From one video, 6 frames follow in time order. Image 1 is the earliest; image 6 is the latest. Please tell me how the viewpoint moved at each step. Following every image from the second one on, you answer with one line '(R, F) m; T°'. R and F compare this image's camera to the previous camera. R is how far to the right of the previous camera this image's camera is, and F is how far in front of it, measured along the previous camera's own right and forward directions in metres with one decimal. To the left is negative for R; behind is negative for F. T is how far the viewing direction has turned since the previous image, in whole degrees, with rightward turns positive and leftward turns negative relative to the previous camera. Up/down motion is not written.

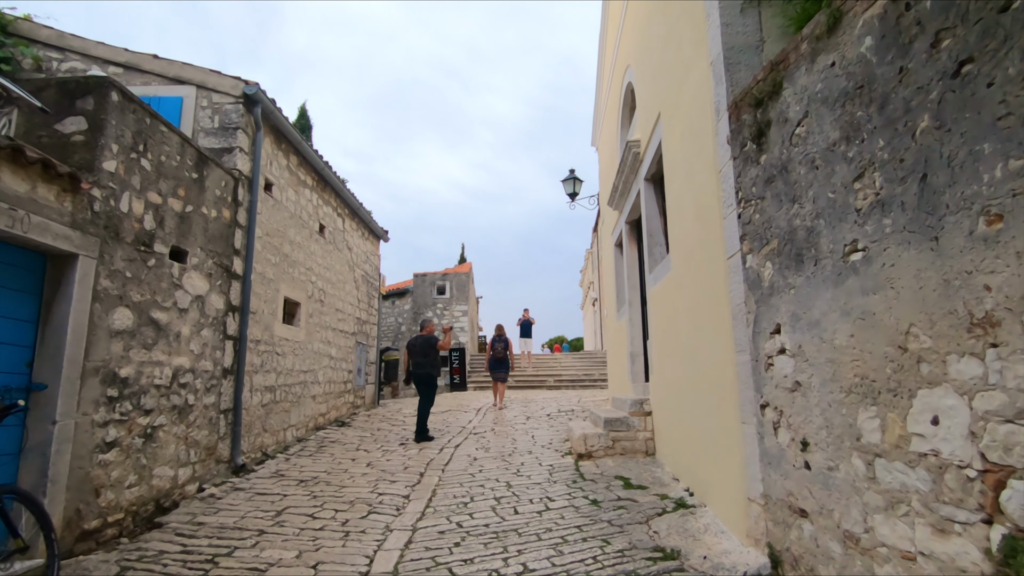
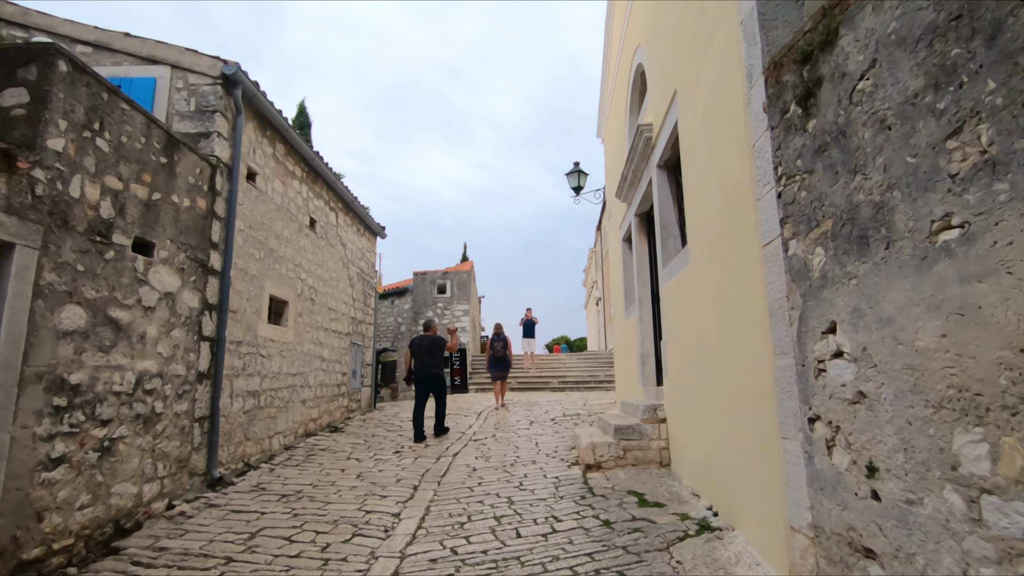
(0.0, +0.4) m; 0°
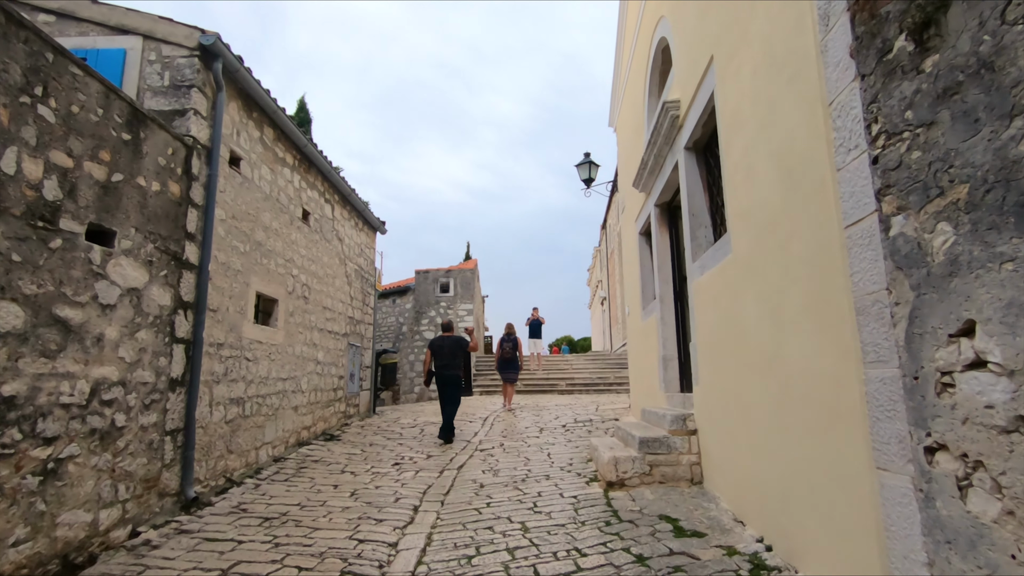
(-0.1, +0.5) m; 0°
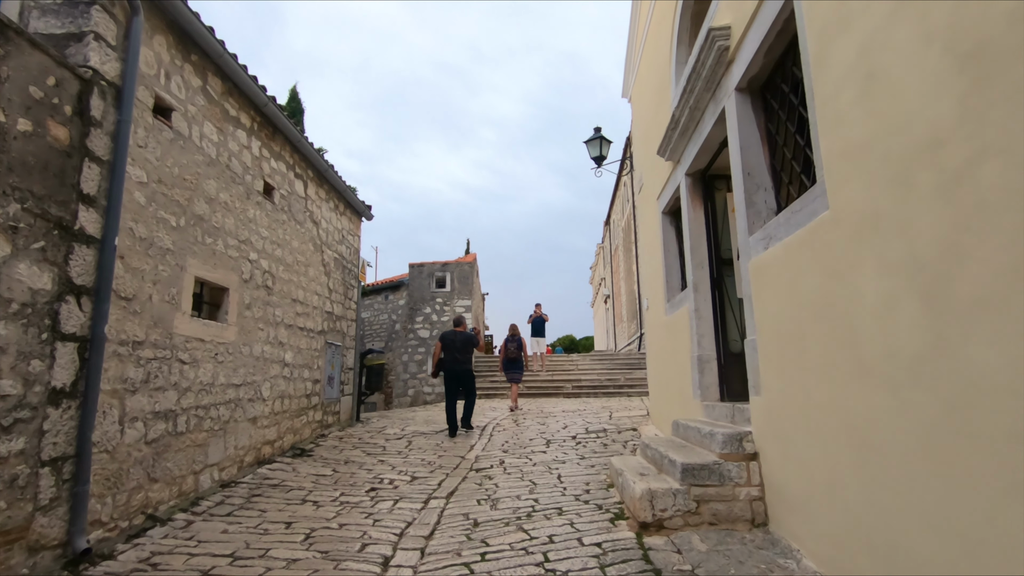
(0.0, +1.0) m; 0°
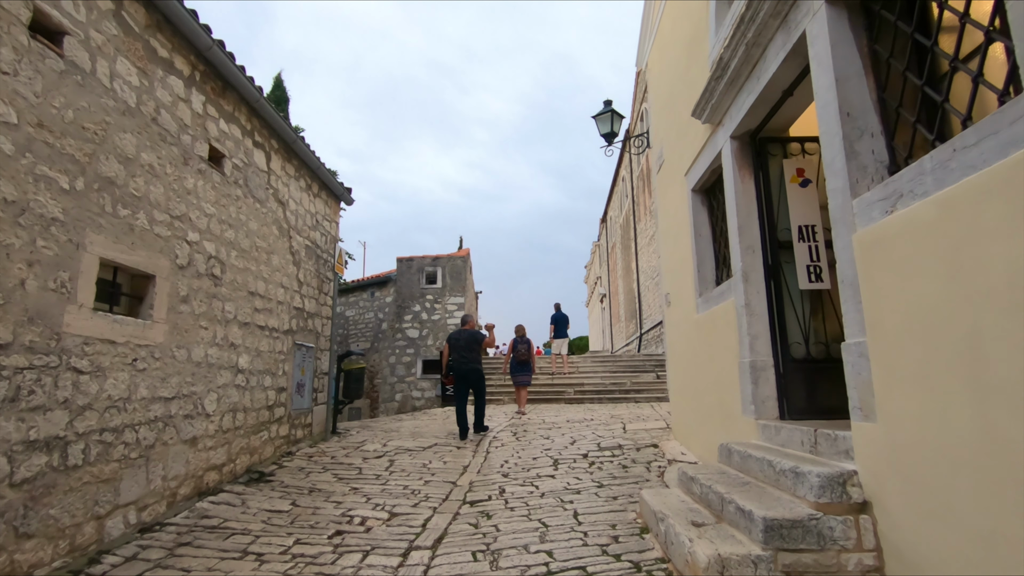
(-0.1, +1.0) m; +1°
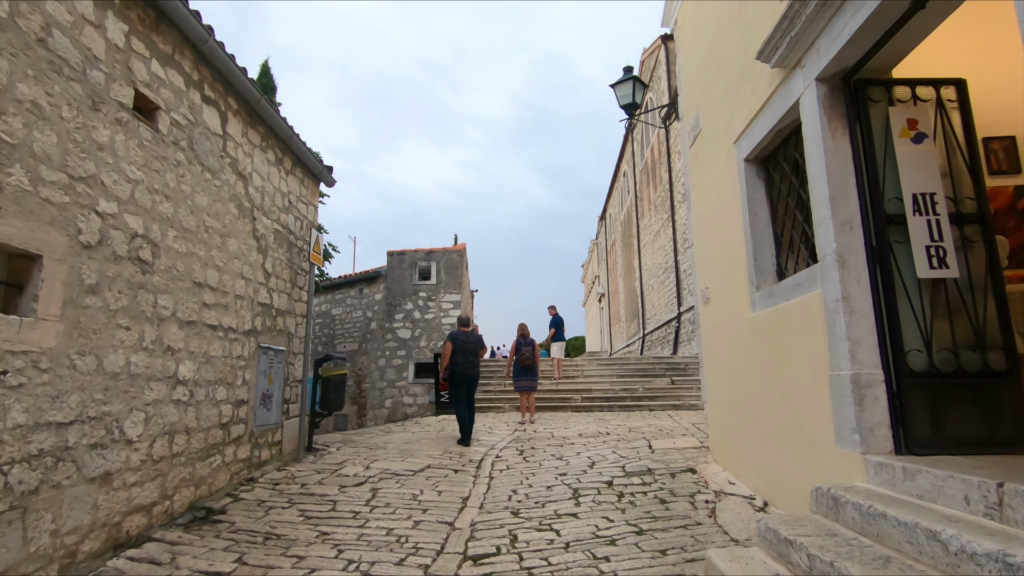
(-0.1, +1.0) m; +1°
